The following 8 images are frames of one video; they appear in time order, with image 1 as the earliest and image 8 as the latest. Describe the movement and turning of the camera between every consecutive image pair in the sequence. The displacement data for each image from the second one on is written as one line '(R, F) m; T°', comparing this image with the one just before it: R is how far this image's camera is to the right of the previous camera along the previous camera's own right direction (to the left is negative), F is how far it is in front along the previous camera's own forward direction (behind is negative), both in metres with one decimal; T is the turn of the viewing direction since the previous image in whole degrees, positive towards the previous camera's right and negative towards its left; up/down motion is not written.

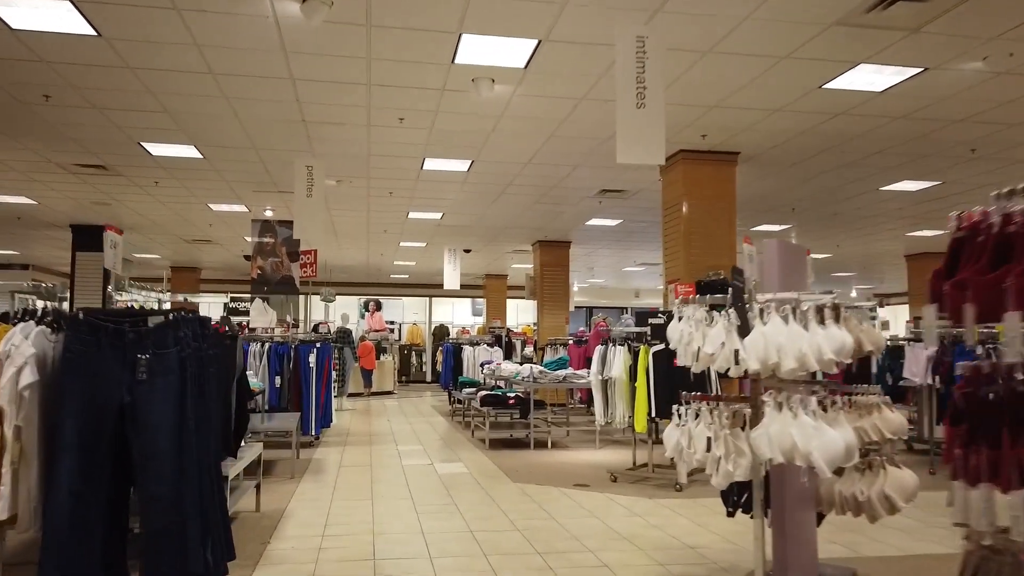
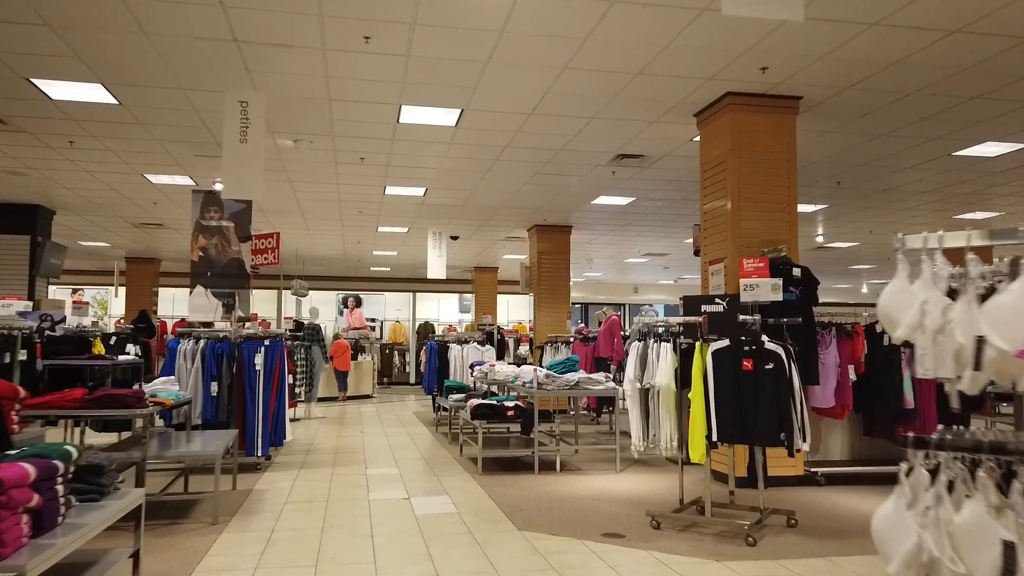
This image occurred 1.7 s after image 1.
(-0.1, +1.8) m; +1°
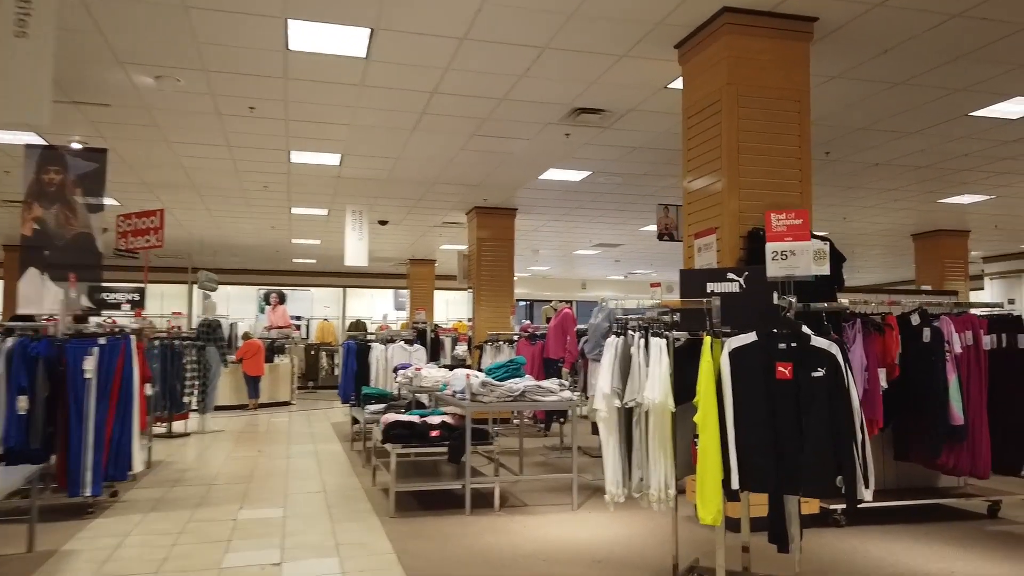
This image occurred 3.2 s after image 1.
(+0.1, +1.7) m; +4°
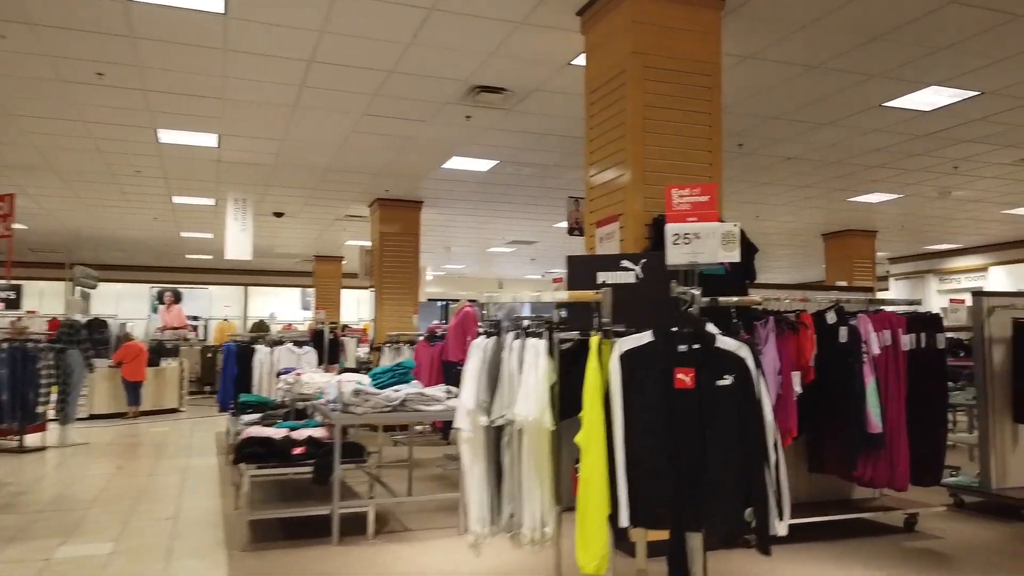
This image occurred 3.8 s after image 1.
(+0.3, +0.6) m; +6°
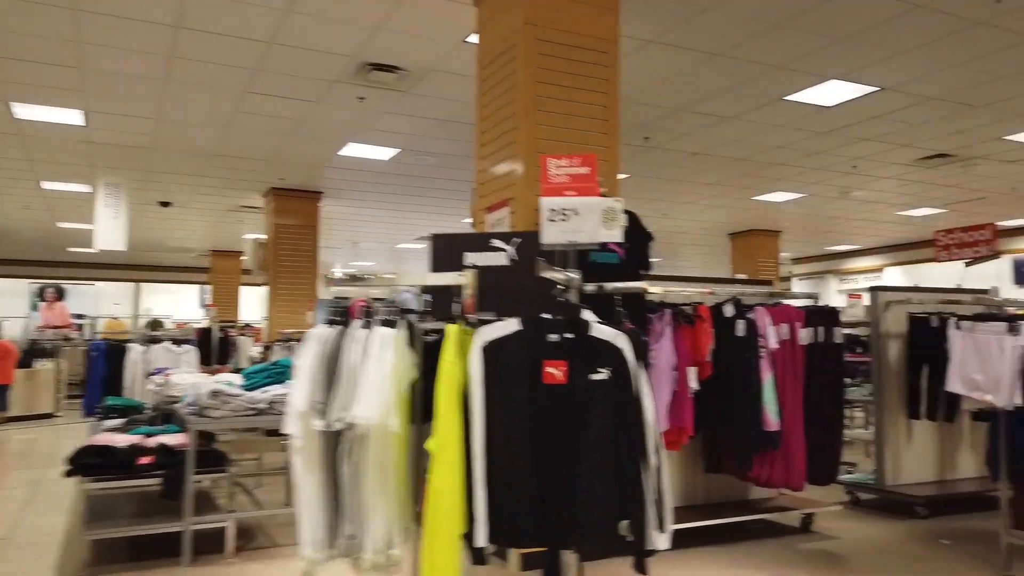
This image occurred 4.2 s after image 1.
(+0.2, +0.3) m; +6°
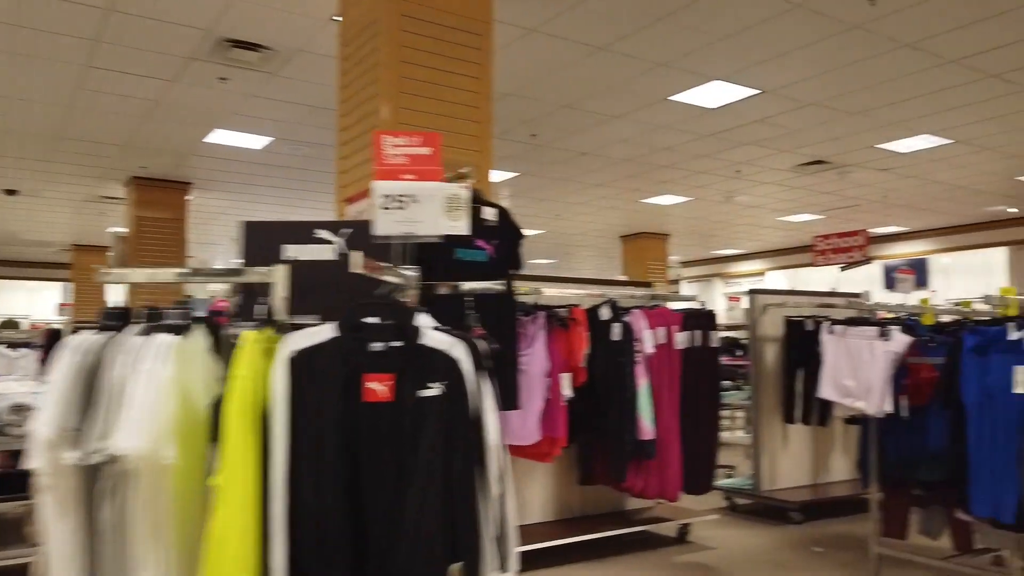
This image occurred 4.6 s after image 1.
(+0.2, +0.3) m; +7°
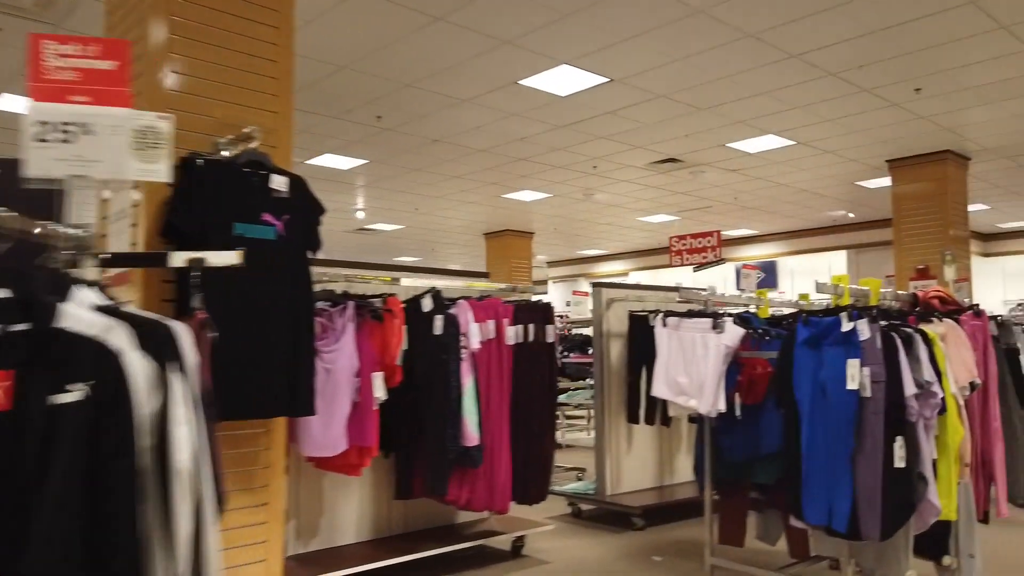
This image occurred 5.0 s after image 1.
(+0.3, +0.4) m; +9°
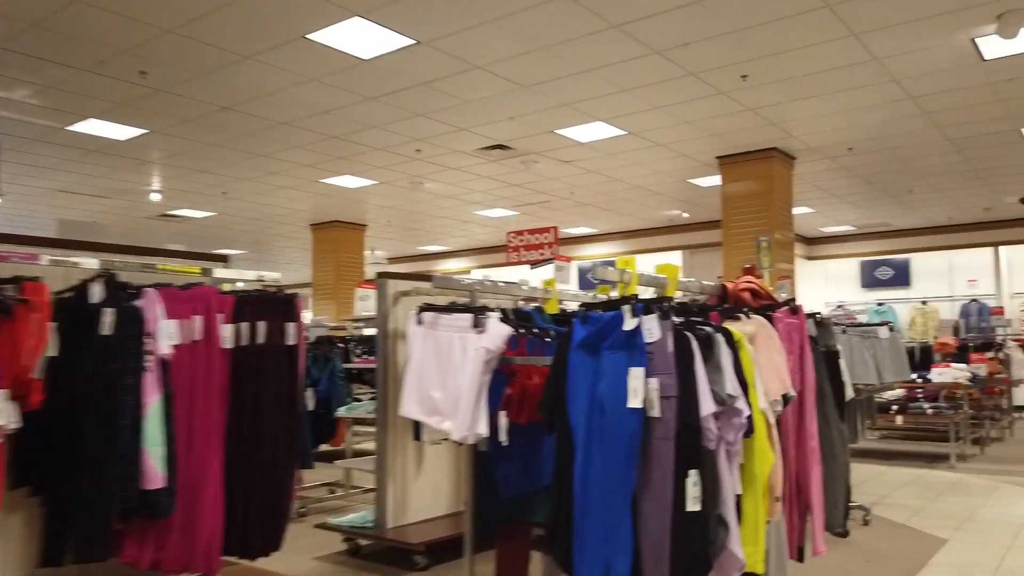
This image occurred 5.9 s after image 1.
(+0.5, +0.8) m; +10°
